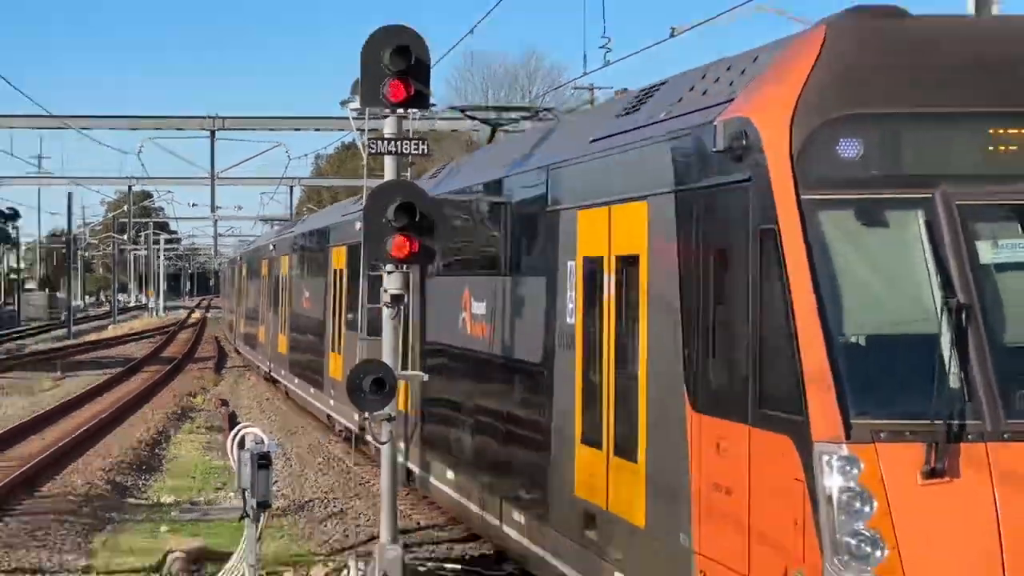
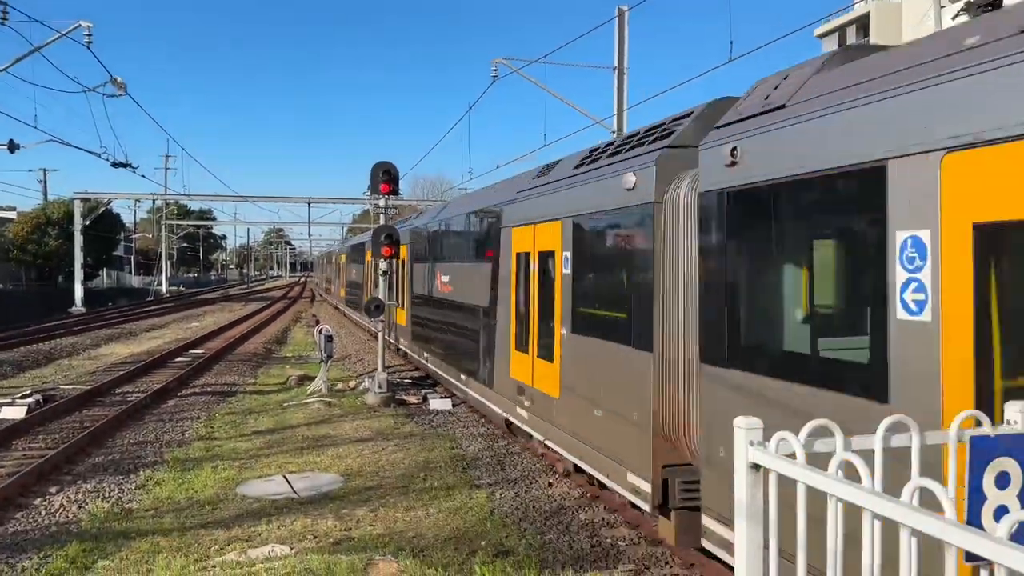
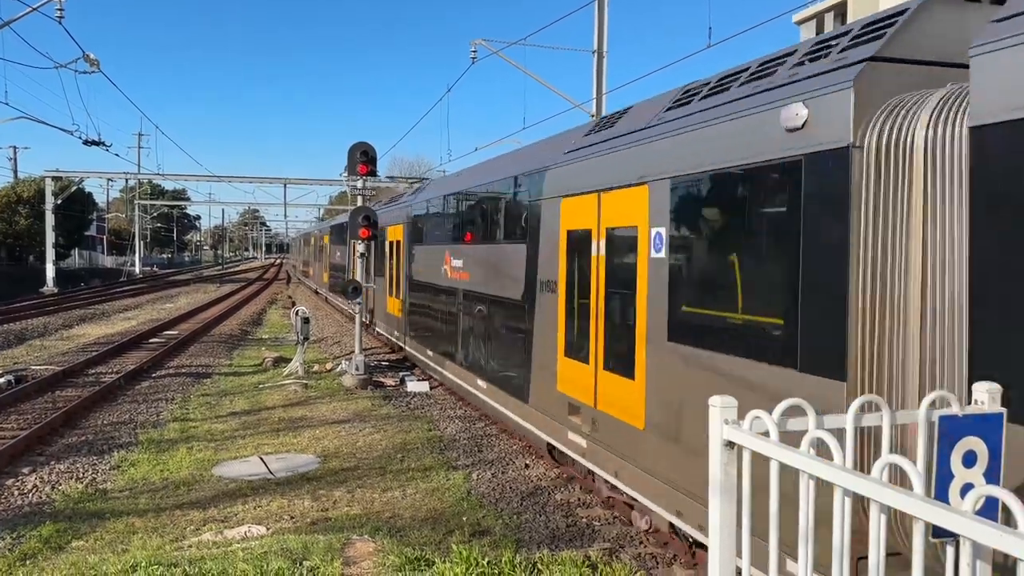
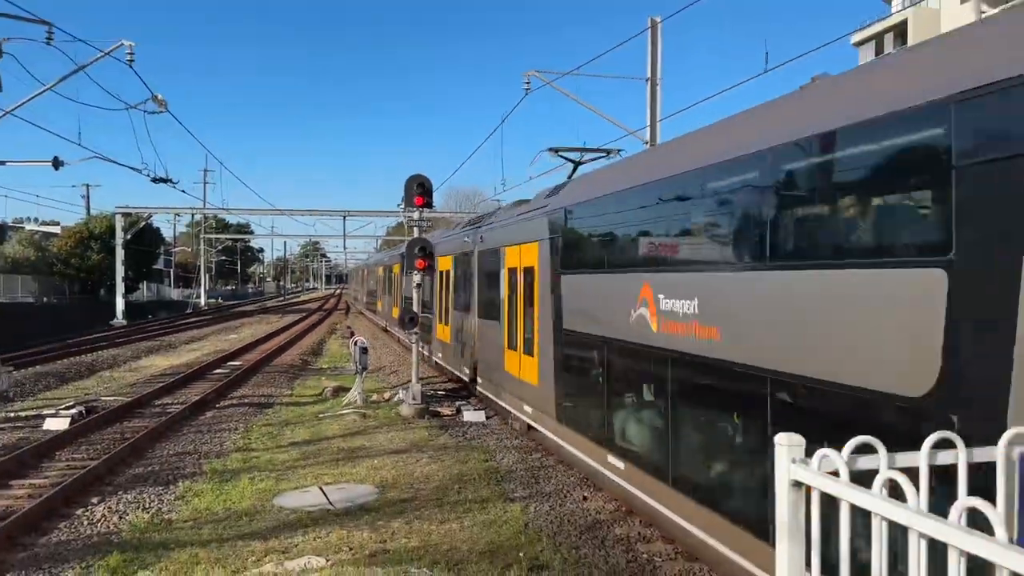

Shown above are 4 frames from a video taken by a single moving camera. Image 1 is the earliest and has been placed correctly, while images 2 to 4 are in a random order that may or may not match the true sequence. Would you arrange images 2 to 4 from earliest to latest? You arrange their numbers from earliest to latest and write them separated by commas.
4, 2, 3
